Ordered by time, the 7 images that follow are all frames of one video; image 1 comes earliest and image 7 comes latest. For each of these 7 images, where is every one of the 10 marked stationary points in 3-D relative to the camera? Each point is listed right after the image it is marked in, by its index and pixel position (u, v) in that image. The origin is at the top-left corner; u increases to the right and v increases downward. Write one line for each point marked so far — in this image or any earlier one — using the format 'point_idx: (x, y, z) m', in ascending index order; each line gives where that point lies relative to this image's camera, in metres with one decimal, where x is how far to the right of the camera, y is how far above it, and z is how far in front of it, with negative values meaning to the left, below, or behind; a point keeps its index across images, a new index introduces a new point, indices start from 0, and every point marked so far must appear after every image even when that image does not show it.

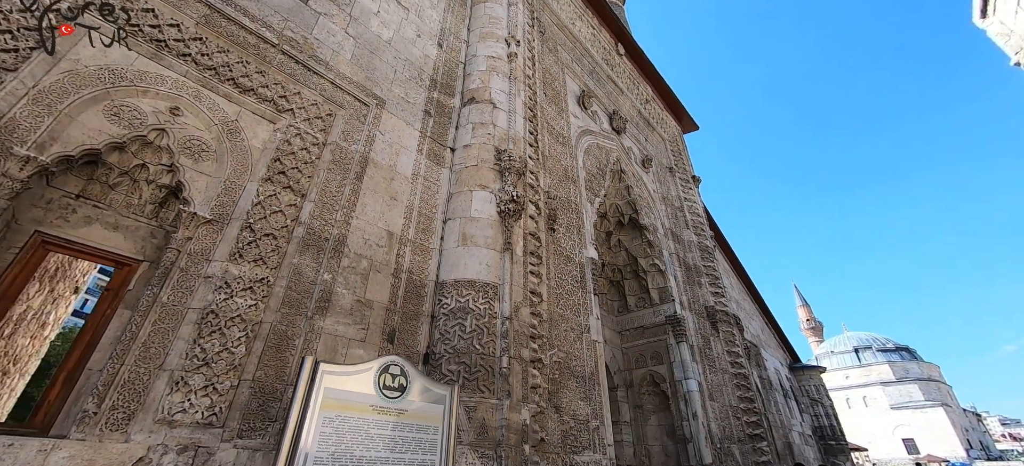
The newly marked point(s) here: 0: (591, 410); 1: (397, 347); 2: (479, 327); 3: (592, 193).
0: (+0.7, -1.6, +3.8) m
1: (-0.8, -0.8, +2.8) m
2: (-0.2, -0.7, +3.0) m
3: (+1.2, +0.6, +6.1) m
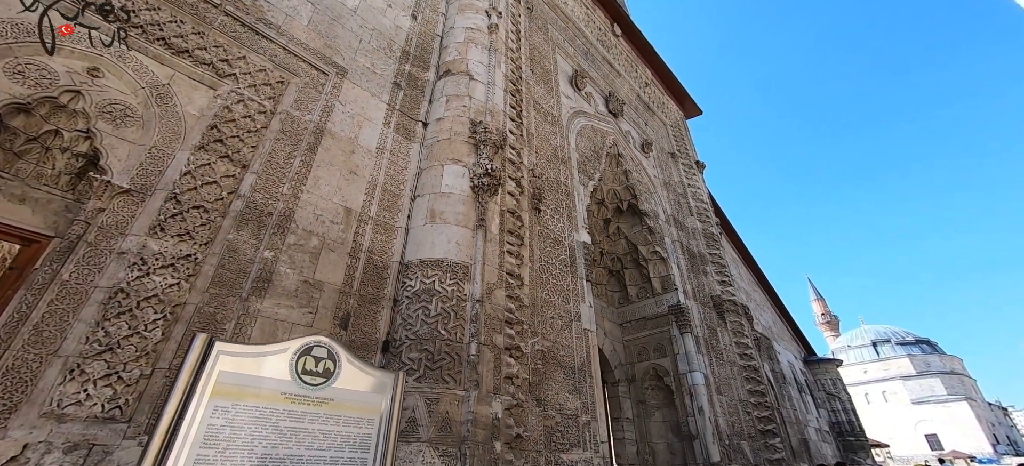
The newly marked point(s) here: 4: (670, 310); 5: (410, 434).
0: (+0.6, -1.4, +3.5) m
1: (-1.0, -0.6, +2.5) m
2: (-0.4, -0.5, +2.6) m
3: (+1.0, +0.8, +5.8) m
4: (+2.3, -1.1, +6.2) m
5: (-0.6, -1.1, +2.2) m
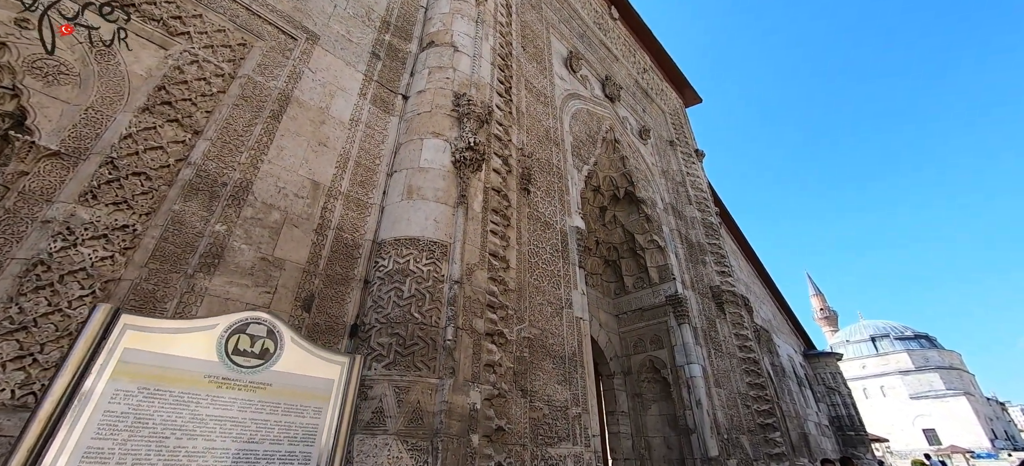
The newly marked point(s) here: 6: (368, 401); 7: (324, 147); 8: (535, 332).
0: (+0.5, -1.3, +3.3) m
1: (-1.1, -0.5, +2.3) m
2: (-0.5, -0.3, +2.4) m
3: (+0.9, +1.0, +5.6) m
4: (+2.2, -1.0, +6.0) m
5: (-0.7, -0.9, +2.0) m
6: (-0.7, -0.8, +2.1) m
7: (-1.2, +0.6, +2.7) m
8: (+0.2, -0.8, +3.2) m
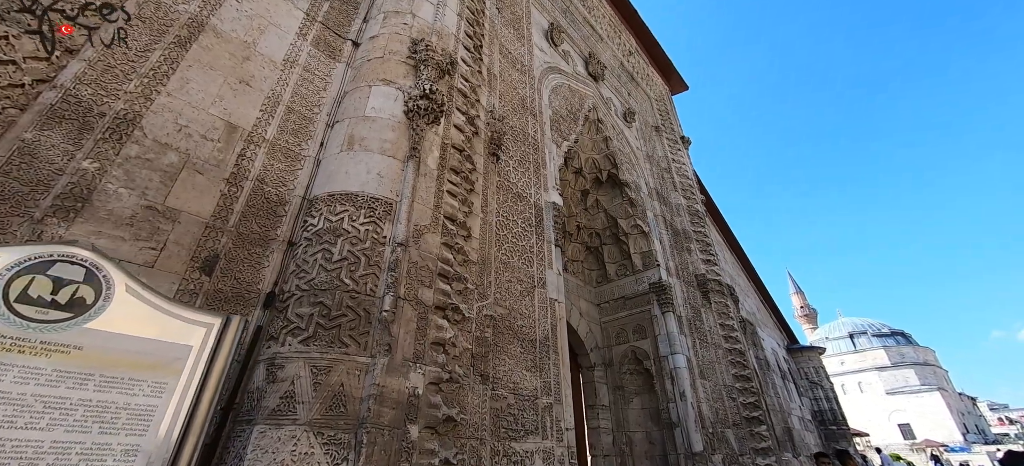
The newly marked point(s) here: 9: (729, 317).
0: (+0.2, -1.1, +2.9) m
1: (-1.3, -0.2, +1.8) m
2: (-0.8, -0.1, +2.0) m
3: (+0.6, +1.2, +5.2) m
4: (+1.9, -0.7, +5.6) m
5: (-0.9, -0.7, +1.6) m
6: (-0.9, -0.6, +1.7) m
7: (-1.5, +0.8, +2.3) m
8: (-0.1, -0.5, +2.8) m
9: (+3.3, -1.3, +6.3) m
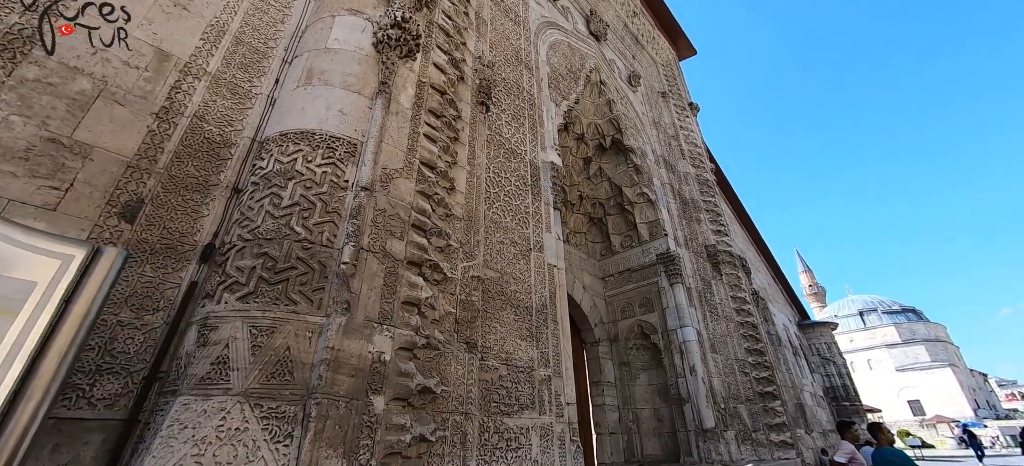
0: (+0.2, -0.8, +2.6) m
1: (-1.4, 0.0, +1.5) m
2: (-0.8, +0.1, +1.7) m
3: (+0.5, +1.6, +4.8) m
4: (+1.9, -0.3, +5.3) m
5: (-0.9, -0.5, +1.3) m
6: (-1.0, -0.4, +1.4) m
7: (-1.5, +1.0, +2.0) m
8: (-0.1, -0.3, +2.5) m
9: (+3.3, -0.8, +6.0) m
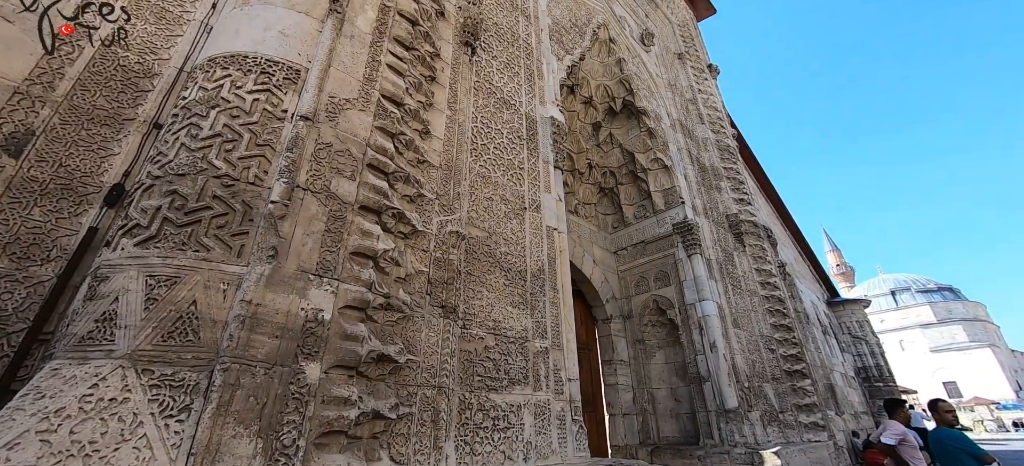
0: (+0.1, -0.5, +2.3) m
1: (-1.5, +0.2, +1.3) m
2: (-0.9, +0.3, +1.4) m
3: (+0.5, +1.9, +4.4) m
4: (+1.9, +0.1, +4.9) m
5: (-1.0, -0.3, +1.0) m
6: (-1.1, -0.2, +1.1) m
7: (-1.7, +1.3, +1.7) m
8: (-0.2, 0.0, +2.2) m
9: (+3.4, -0.4, +5.6) m
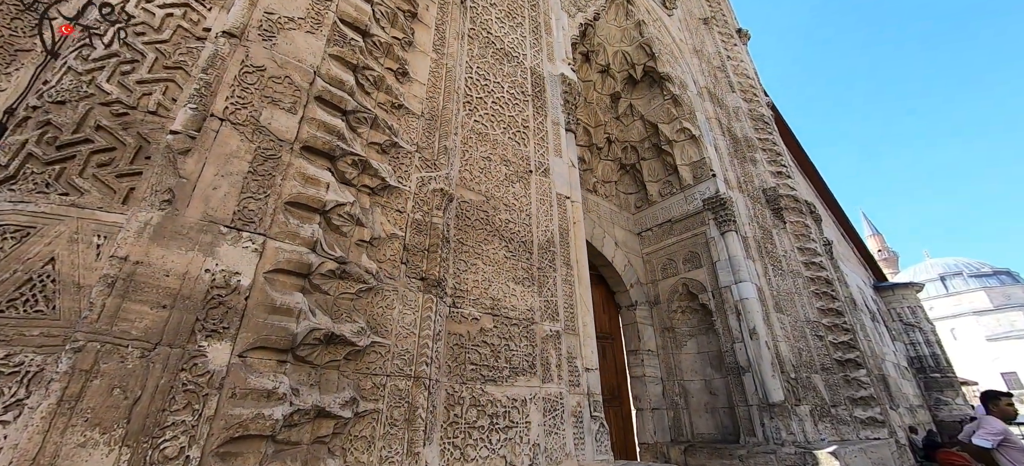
0: (+0.1, -0.3, +2.0) m
1: (-1.5, +0.3, +1.0) m
2: (-1.0, +0.5, +1.1) m
3: (+0.6, +2.1, +4.0) m
4: (+2.1, +0.3, +4.5) m
5: (-1.1, -0.1, +0.7) m
6: (-1.2, -0.1, +0.8) m
7: (-1.7, +1.4, +1.4) m
8: (-0.2, +0.2, +1.9) m
9: (+3.6, -0.1, +5.0) m
